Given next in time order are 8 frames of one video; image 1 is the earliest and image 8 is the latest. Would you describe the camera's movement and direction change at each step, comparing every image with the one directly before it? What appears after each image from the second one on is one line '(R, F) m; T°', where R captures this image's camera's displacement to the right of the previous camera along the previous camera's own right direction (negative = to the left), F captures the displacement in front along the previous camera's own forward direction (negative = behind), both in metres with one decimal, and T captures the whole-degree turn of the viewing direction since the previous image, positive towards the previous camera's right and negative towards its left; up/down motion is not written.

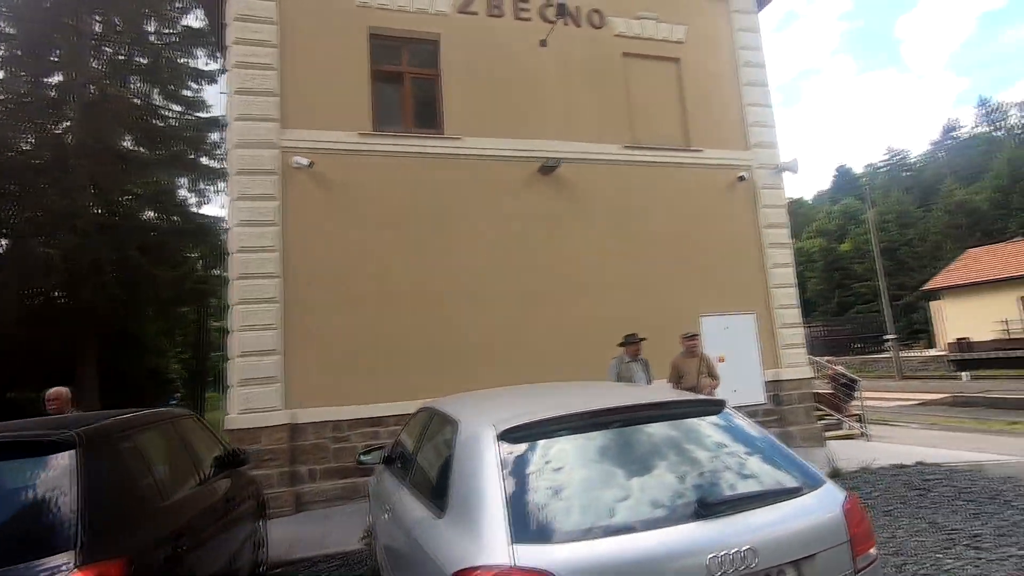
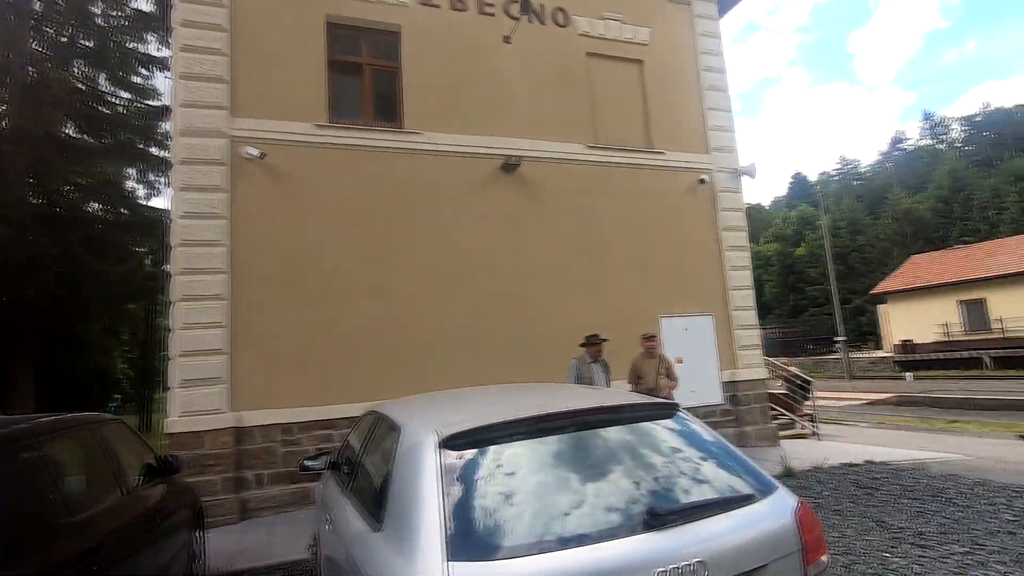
(+0.1, +0.1) m; +4°
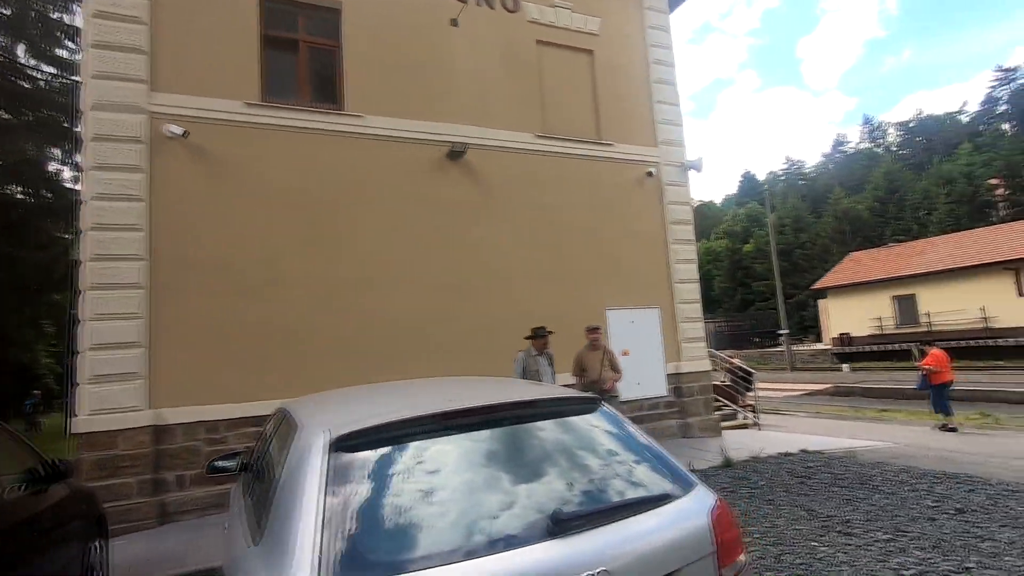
(+0.2, +0.2) m; +4°
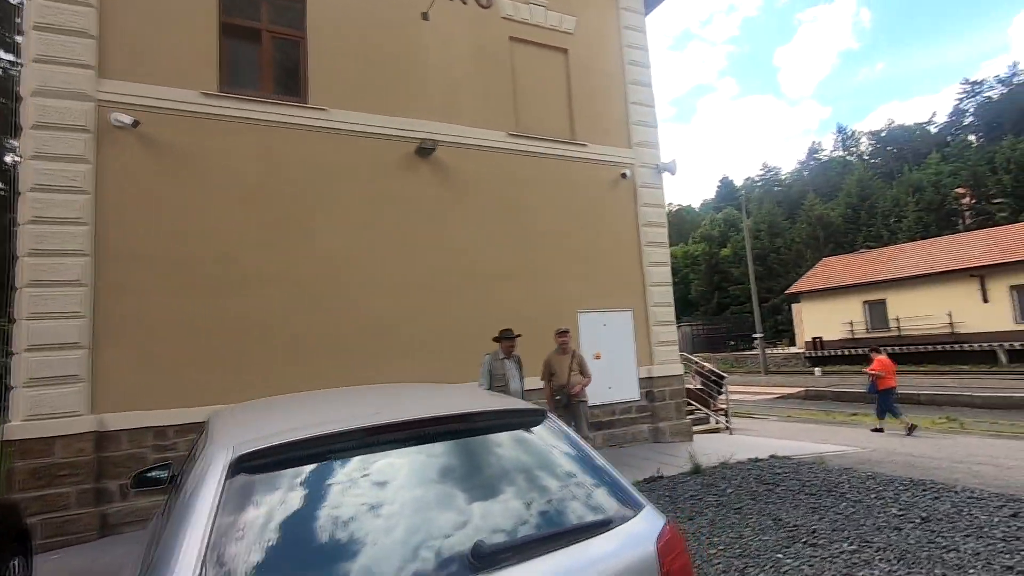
(+0.2, +0.2) m; +2°
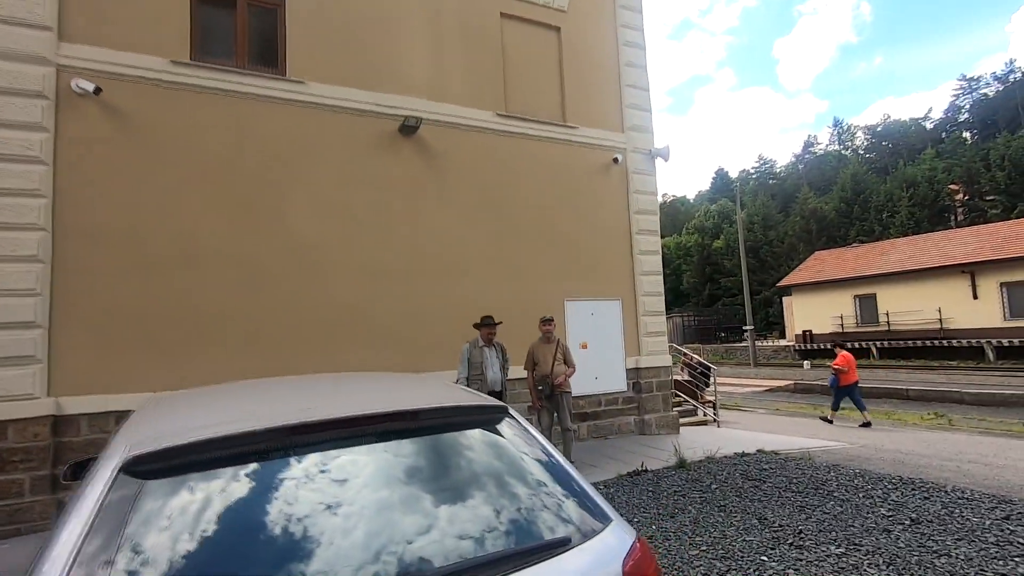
(+0.1, +0.2) m; +1°
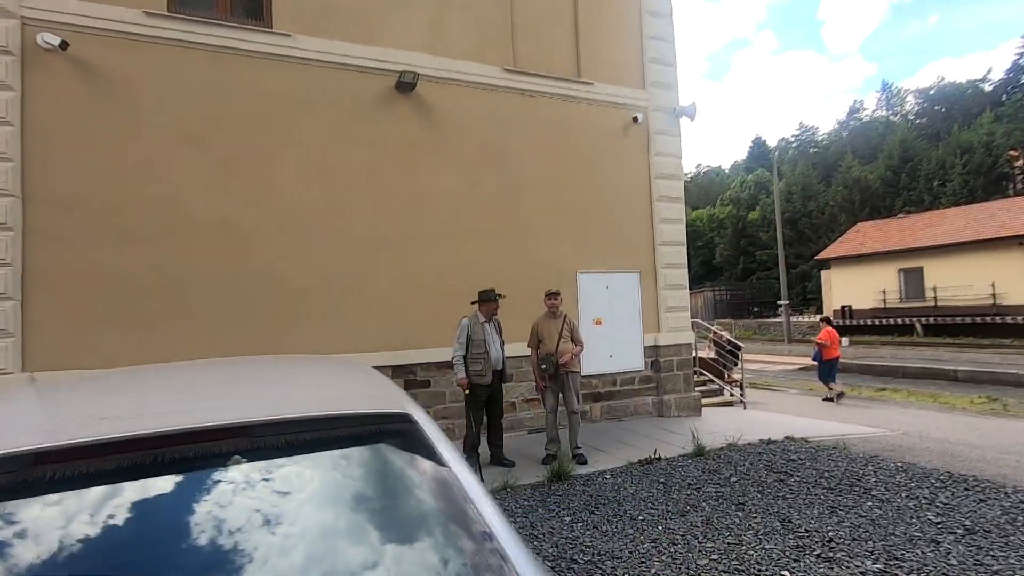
(+0.3, +0.5) m; -3°
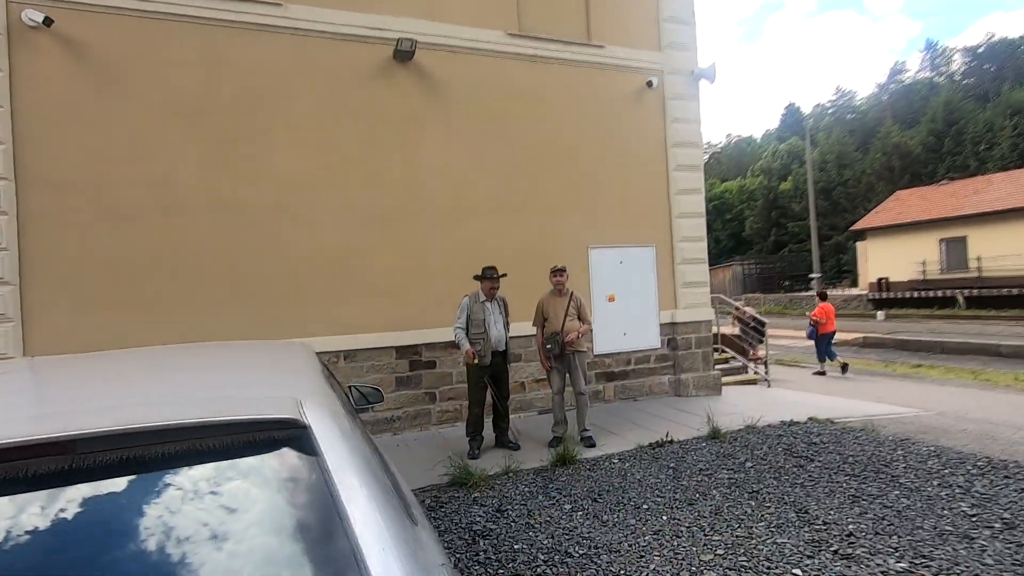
(+0.2, +0.3) m; -3°
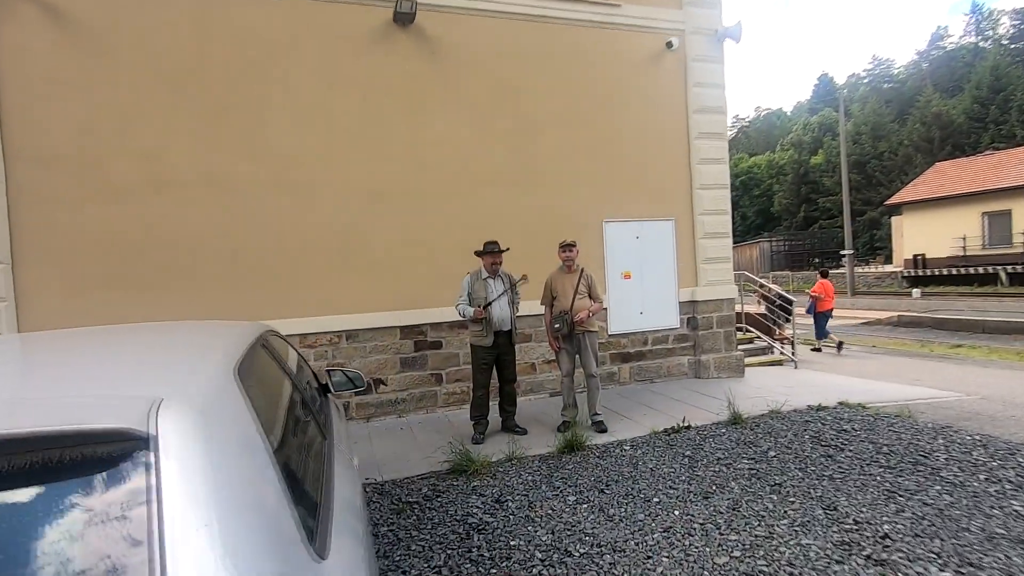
(+0.2, +0.3) m; -2°
